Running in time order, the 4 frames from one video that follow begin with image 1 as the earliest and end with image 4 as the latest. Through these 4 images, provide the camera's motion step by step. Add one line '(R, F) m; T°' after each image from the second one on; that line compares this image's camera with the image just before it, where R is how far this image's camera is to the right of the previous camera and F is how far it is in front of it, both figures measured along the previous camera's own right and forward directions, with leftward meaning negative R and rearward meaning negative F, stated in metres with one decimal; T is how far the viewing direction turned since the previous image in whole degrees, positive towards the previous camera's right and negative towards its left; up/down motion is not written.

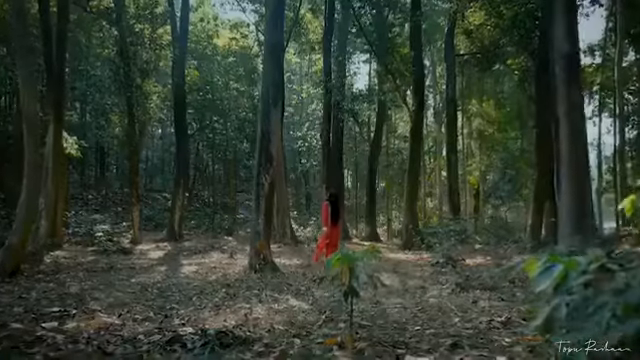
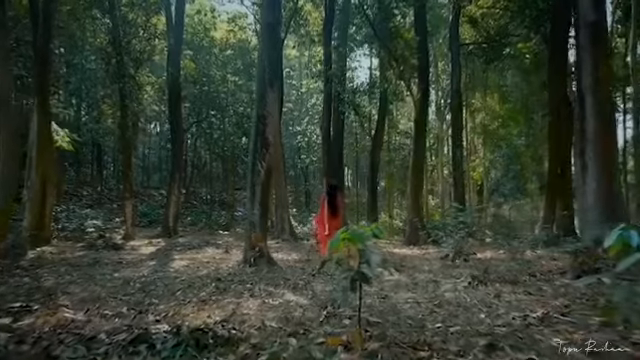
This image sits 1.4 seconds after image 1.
(0.0, +0.7) m; 0°
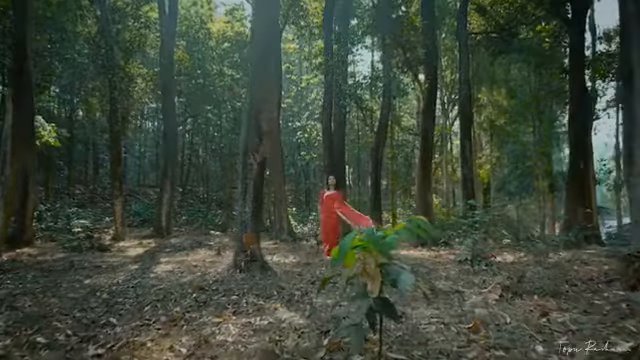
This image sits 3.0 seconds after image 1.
(0.0, +1.0) m; 0°
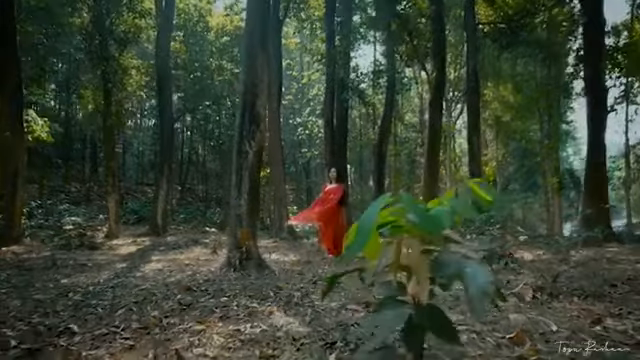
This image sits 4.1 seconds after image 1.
(0.0, +0.7) m; 0°
